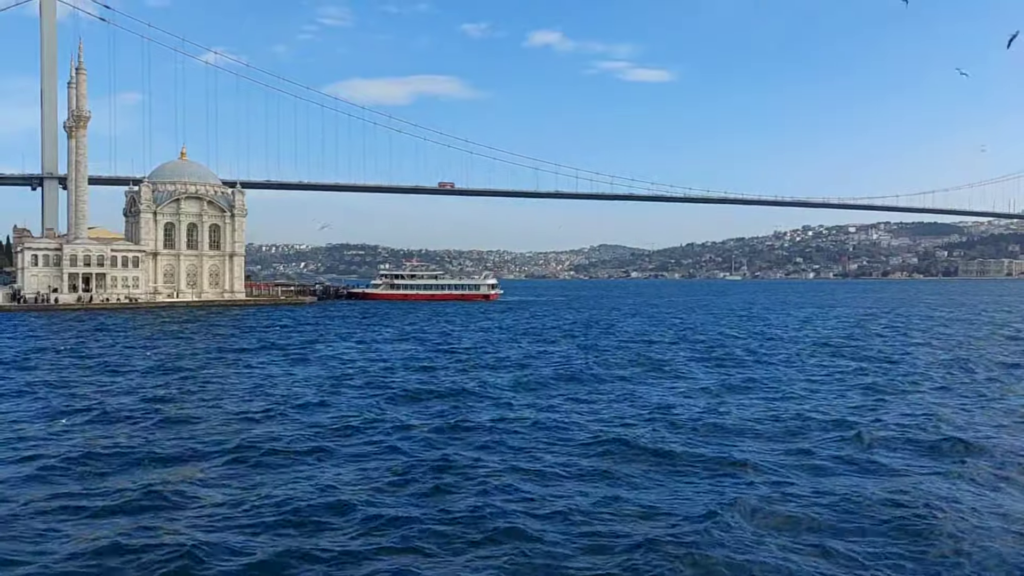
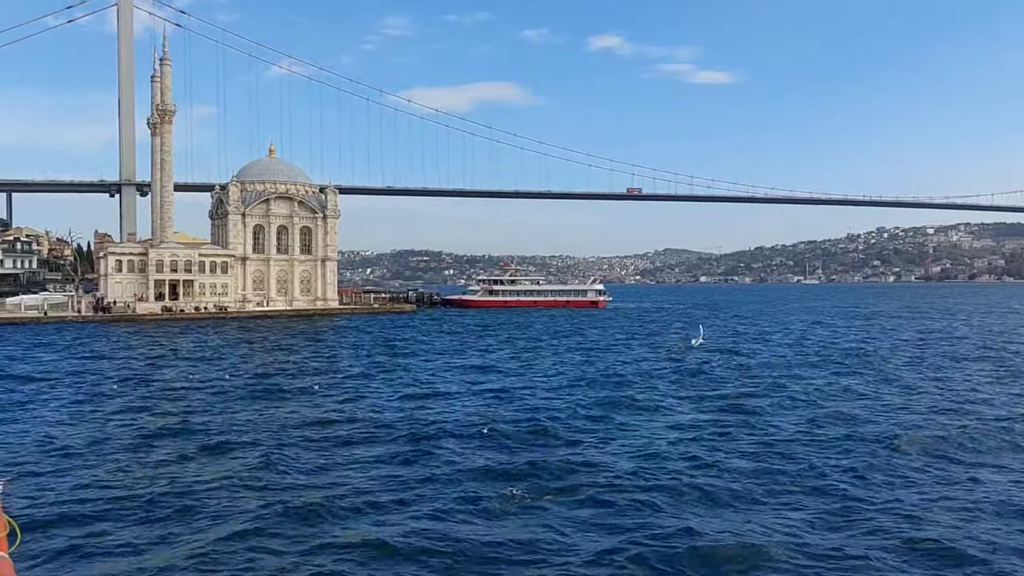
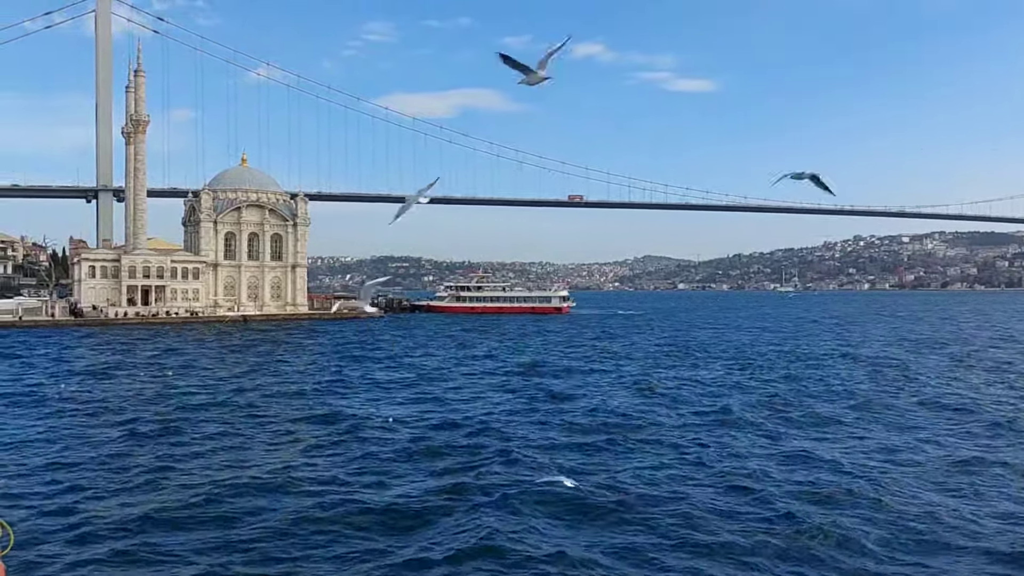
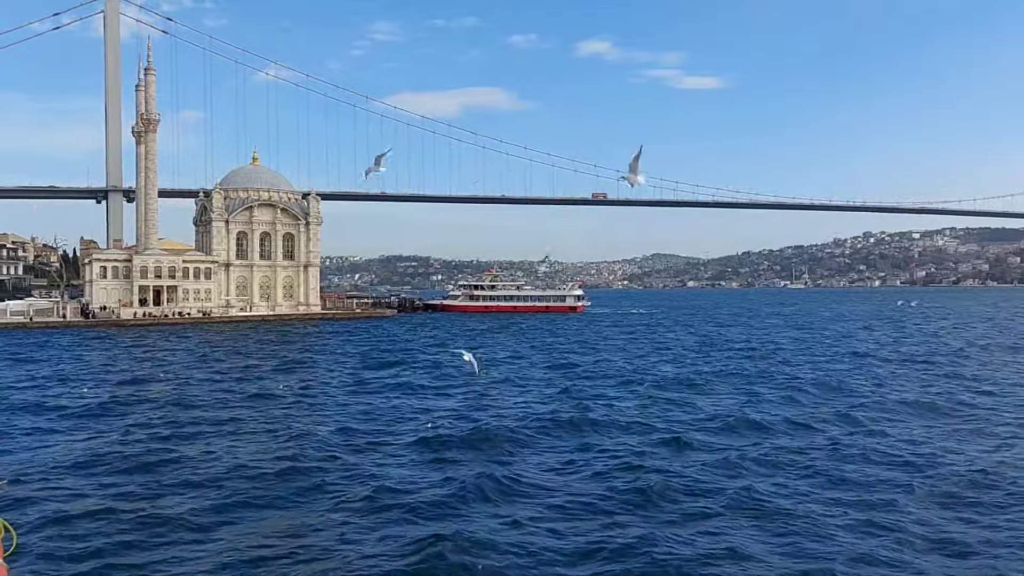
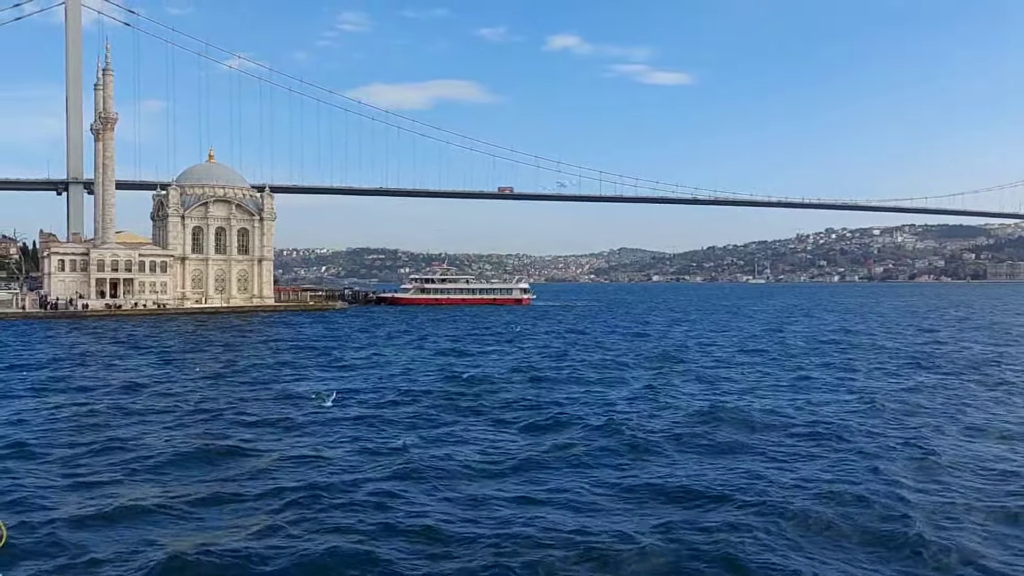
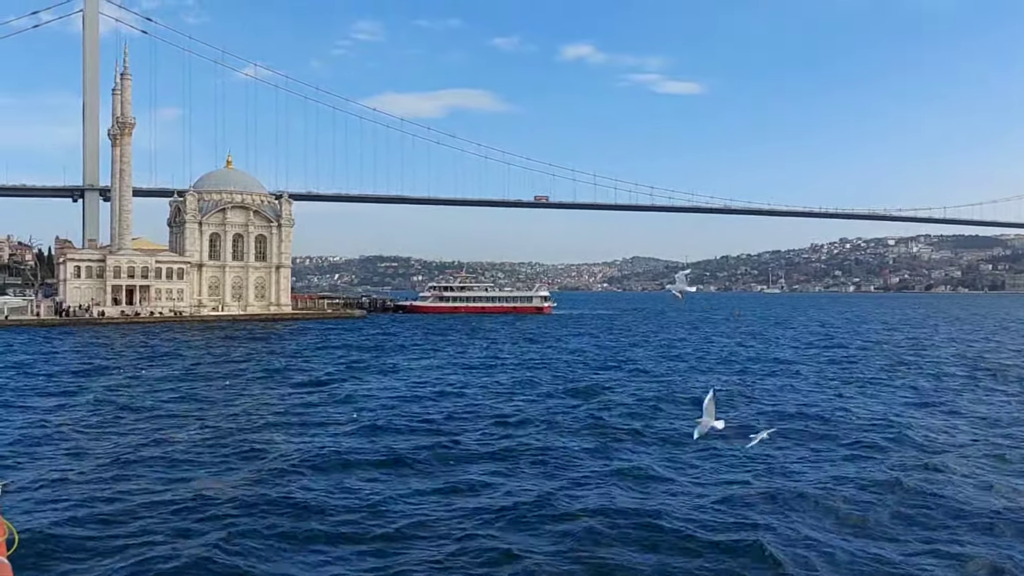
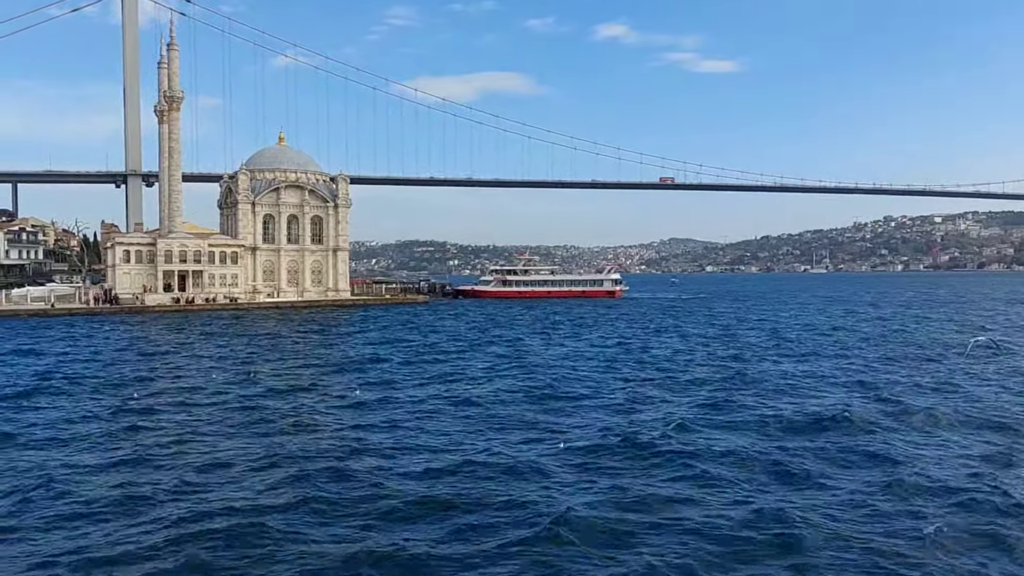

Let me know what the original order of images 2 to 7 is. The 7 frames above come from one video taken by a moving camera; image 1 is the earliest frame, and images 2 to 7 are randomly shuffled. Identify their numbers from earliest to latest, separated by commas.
5, 6, 3, 4, 2, 7
